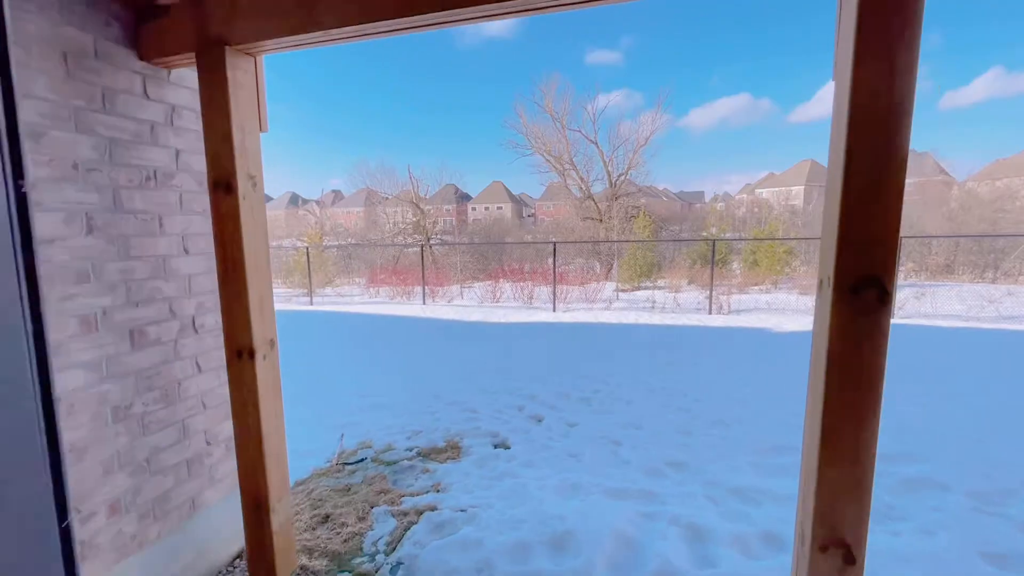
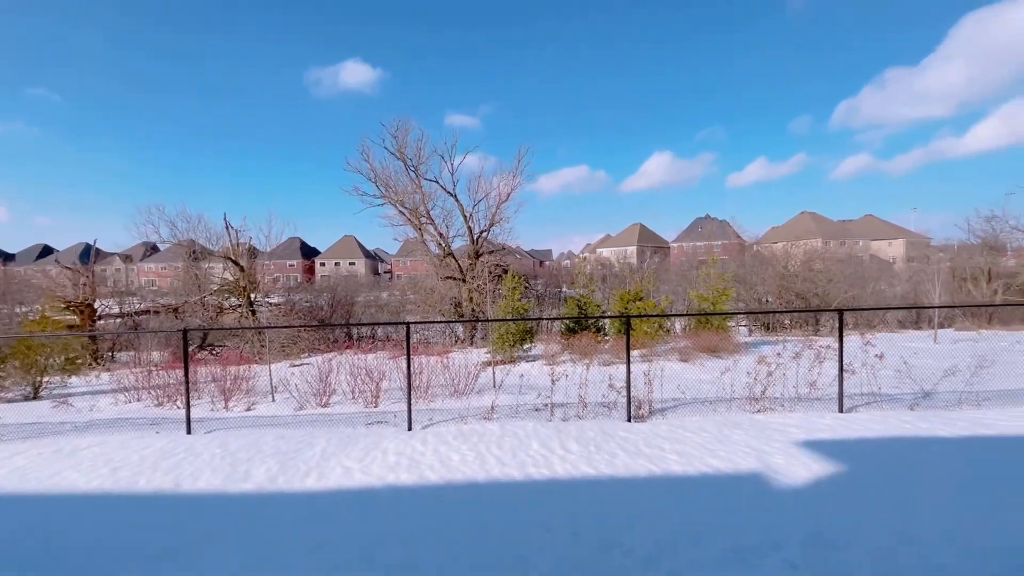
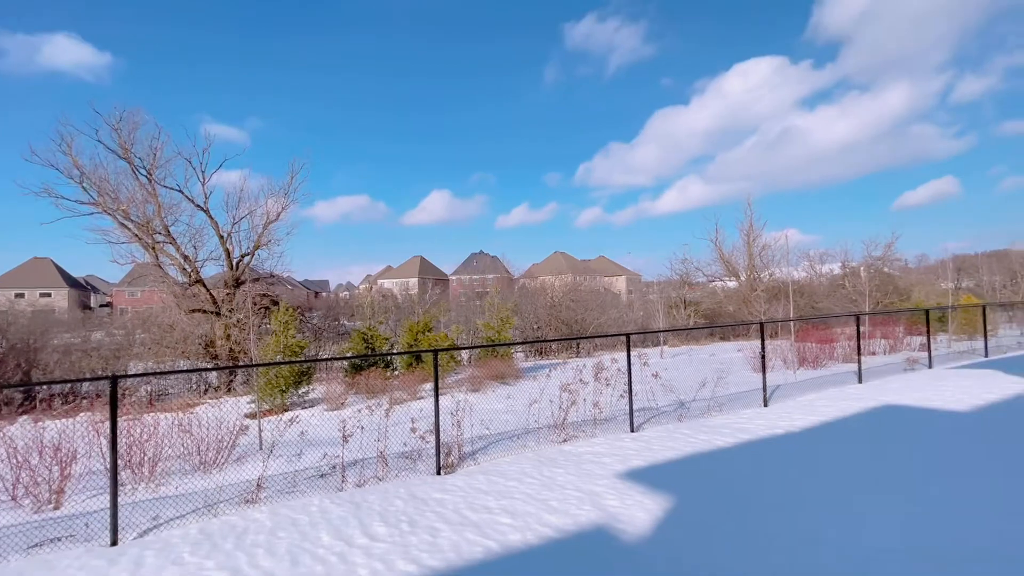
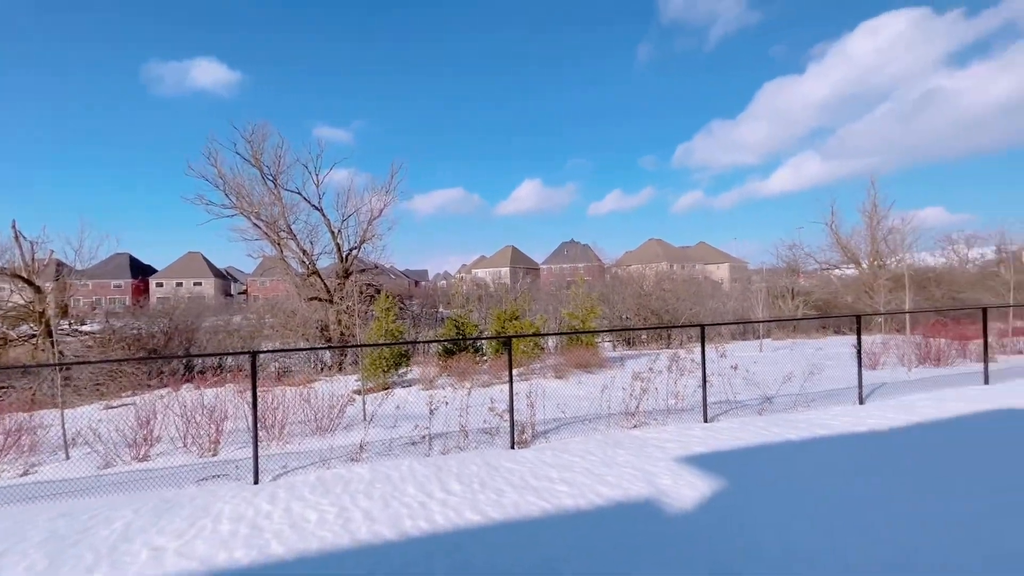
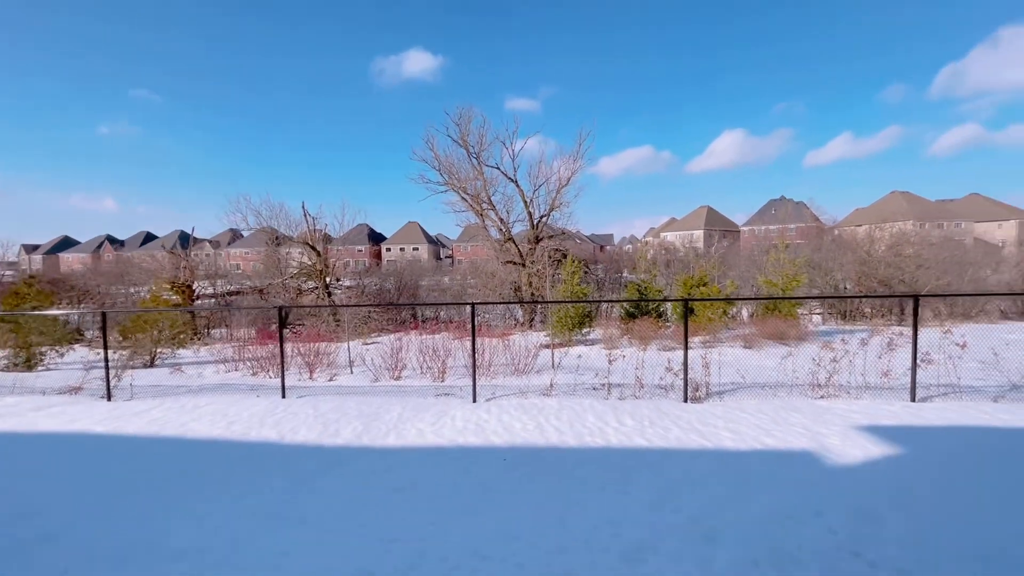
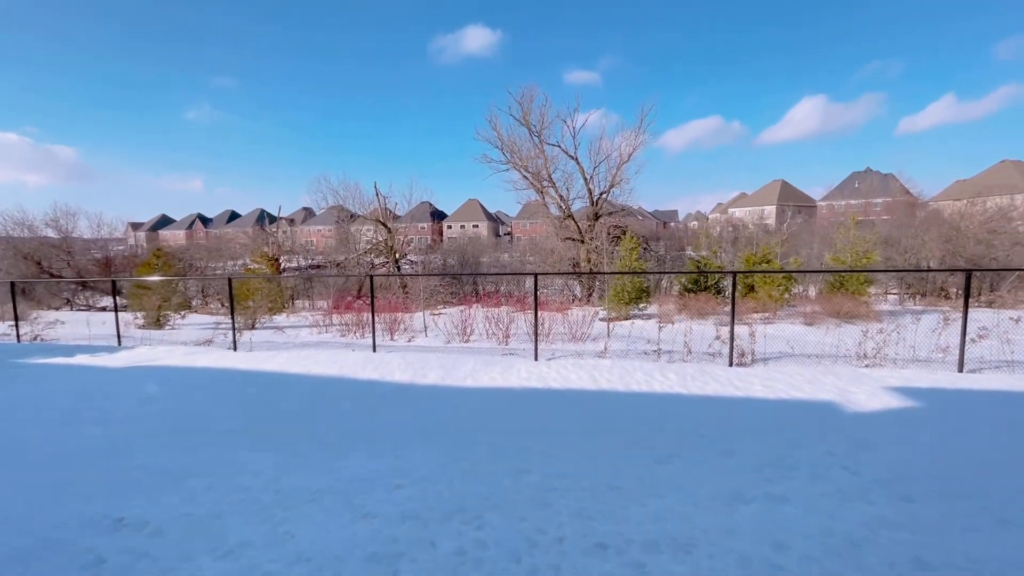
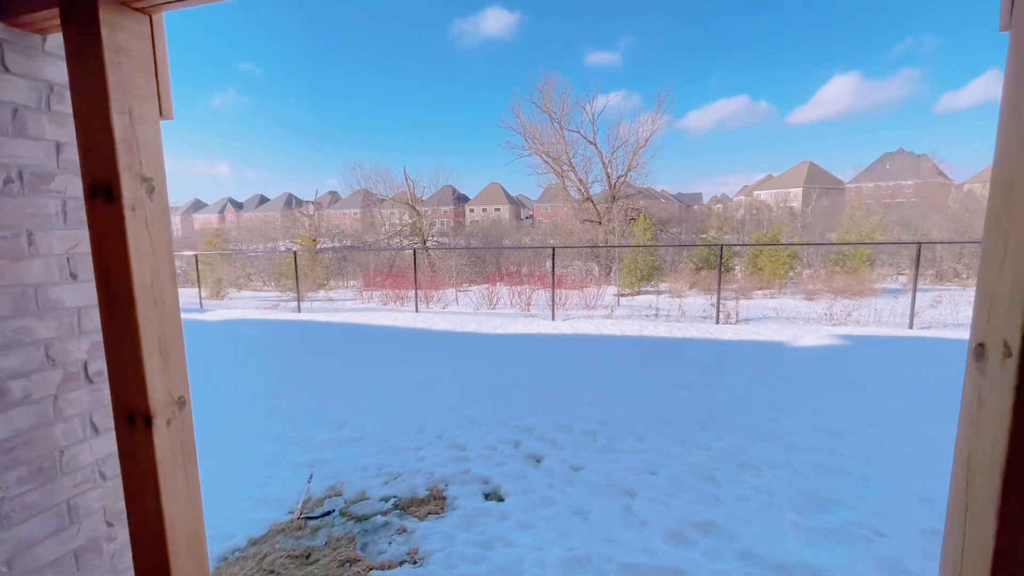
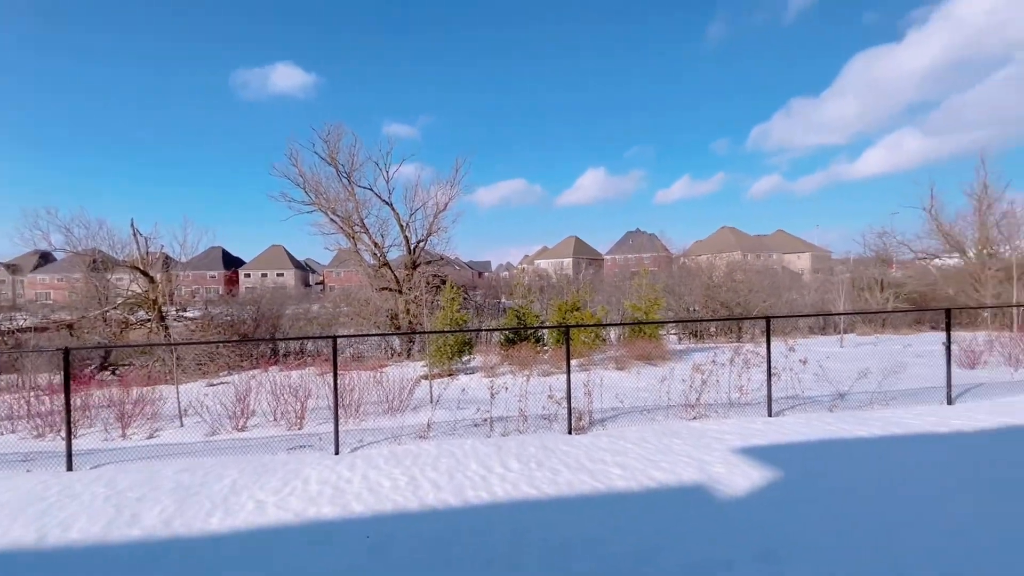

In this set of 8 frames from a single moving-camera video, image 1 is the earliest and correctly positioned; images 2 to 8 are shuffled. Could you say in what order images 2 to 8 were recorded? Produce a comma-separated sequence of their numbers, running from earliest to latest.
7, 6, 5, 2, 8, 4, 3
